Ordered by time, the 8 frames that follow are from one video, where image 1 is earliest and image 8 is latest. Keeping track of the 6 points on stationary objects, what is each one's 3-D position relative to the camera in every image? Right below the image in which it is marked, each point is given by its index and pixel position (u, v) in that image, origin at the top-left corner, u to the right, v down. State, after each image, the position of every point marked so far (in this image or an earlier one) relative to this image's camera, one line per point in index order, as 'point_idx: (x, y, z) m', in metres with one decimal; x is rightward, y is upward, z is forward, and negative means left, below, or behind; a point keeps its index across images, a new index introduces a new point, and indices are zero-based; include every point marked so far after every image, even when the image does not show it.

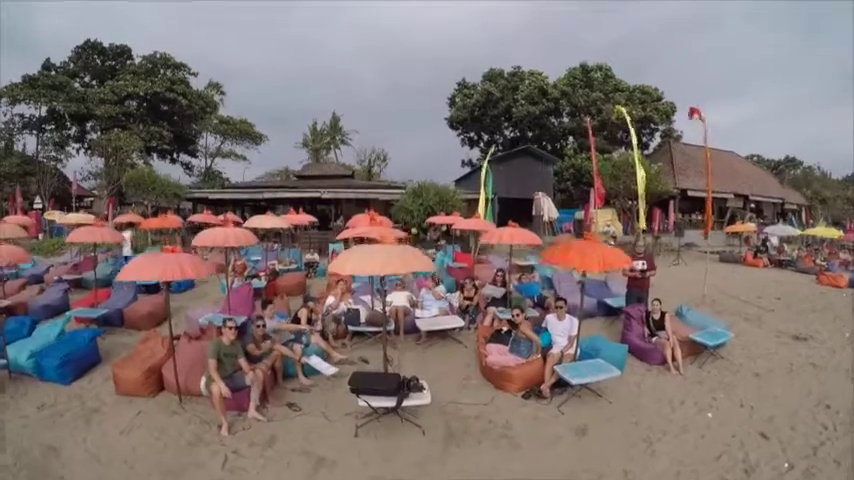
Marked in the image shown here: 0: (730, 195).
0: (+12.7, +1.8, +19.5) m
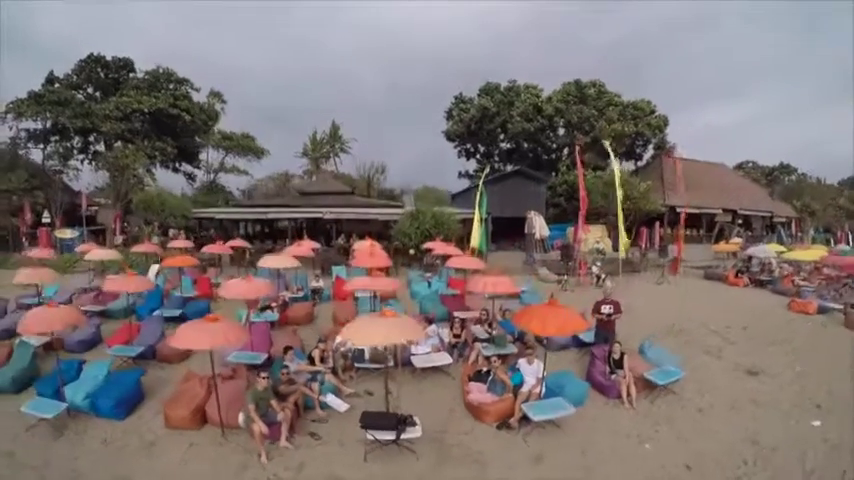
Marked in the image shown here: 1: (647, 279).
0: (+12.6, +1.2, +20.3) m
1: (+6.2, -1.1, +13.3) m
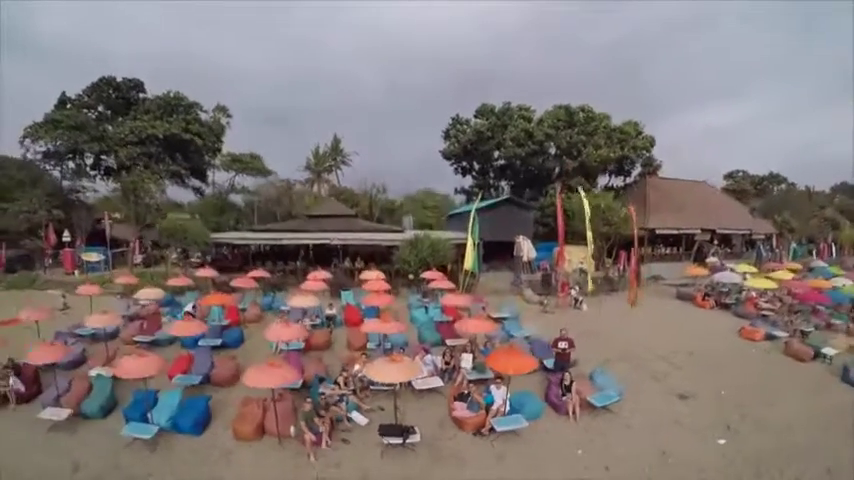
0: (+12.5, +0.4, +21.8) m
1: (+6.1, -1.9, +14.8) m
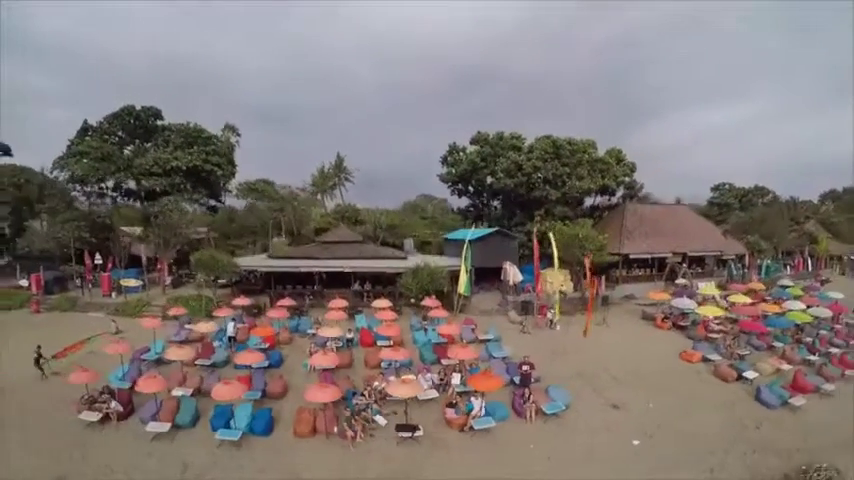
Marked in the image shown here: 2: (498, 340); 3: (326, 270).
0: (+12.4, -0.7, +24.4) m
1: (+6.1, -3.0, +17.3) m
2: (+2.0, -2.9, +13.7) m
3: (-4.0, -1.2, +18.9) m
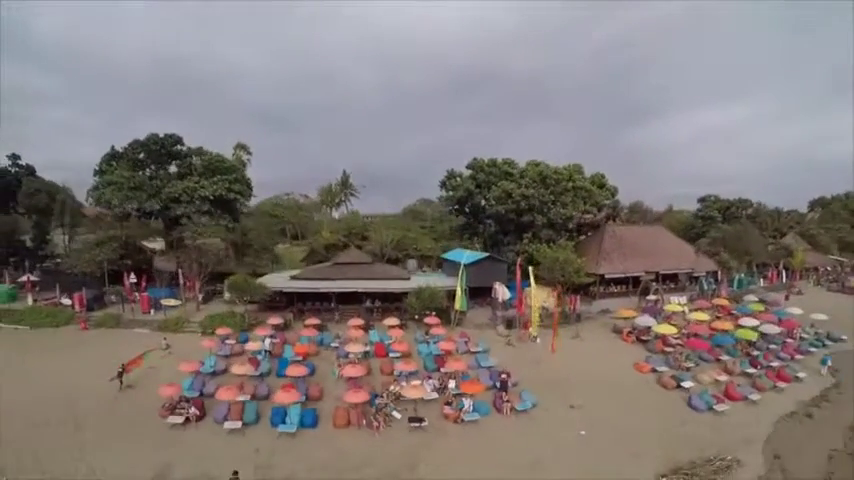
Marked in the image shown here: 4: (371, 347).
0: (+12.5, -1.9, +27.5) m
1: (+6.1, -4.1, +20.4) m
2: (+2.1, -4.0, +16.8) m
3: (-4.0, -2.3, +22.0) m
4: (-1.9, -3.8, +16.5) m
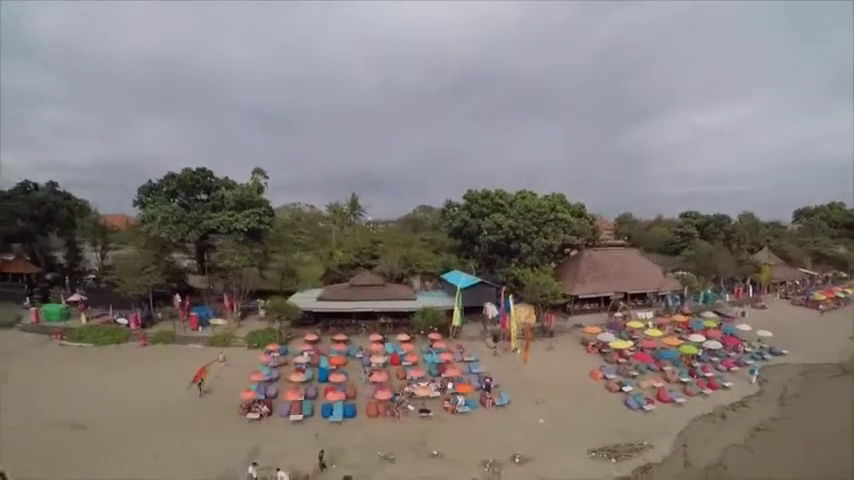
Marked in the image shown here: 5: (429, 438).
0: (+12.6, -3.6, +32.4) m
1: (+6.3, -5.7, +25.3) m
2: (+2.3, -5.6, +21.6) m
3: (-3.8, -3.9, +26.8) m
4: (-1.8, -5.3, +21.3) m
5: (+0.1, -6.5, +15.6) m
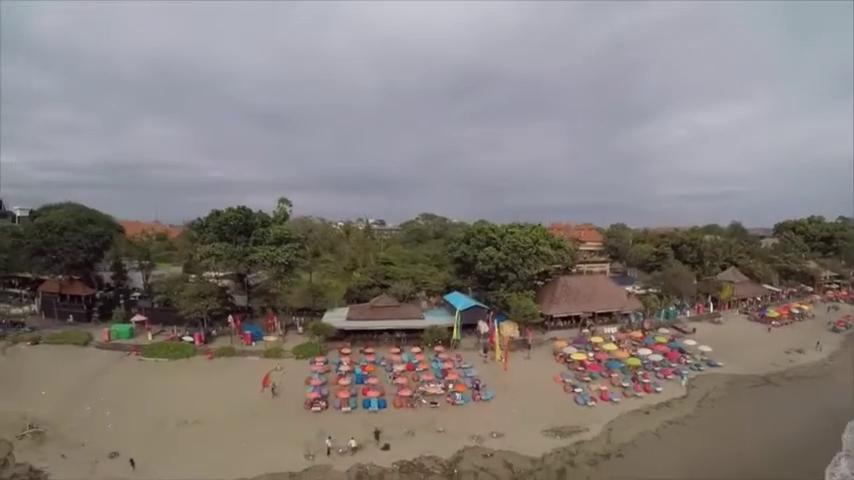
0: (+13.0, -6.1, +40.0) m
1: (+6.7, -8.1, +32.8) m
2: (+2.7, -7.9, +29.2) m
3: (-3.4, -6.3, +34.4) m
4: (-1.4, -7.7, +28.9) m
5: (+0.5, -8.9, +23.2) m
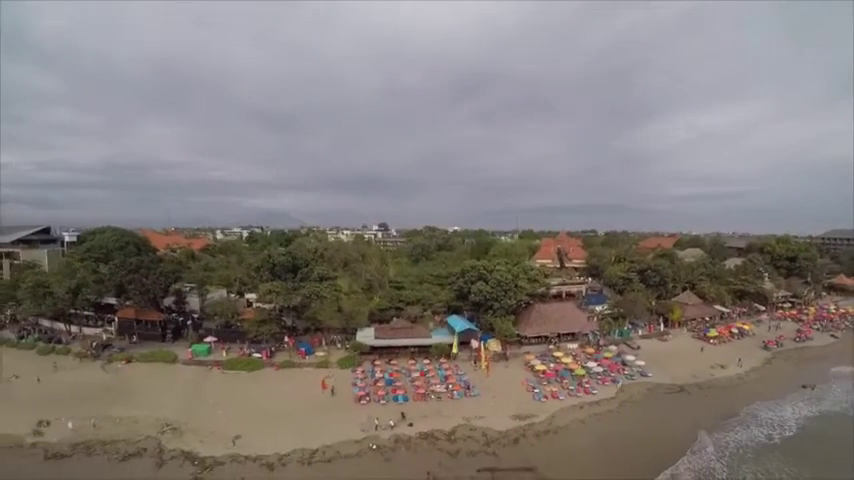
0: (+13.6, -10.4, +52.9) m
1: (+7.3, -12.3, +45.8) m
2: (+3.3, -12.1, +42.1) m
3: (-2.8, -10.4, +47.3) m
4: (-0.7, -11.8, +41.8) m
5: (+1.1, -13.0, +36.0) m
